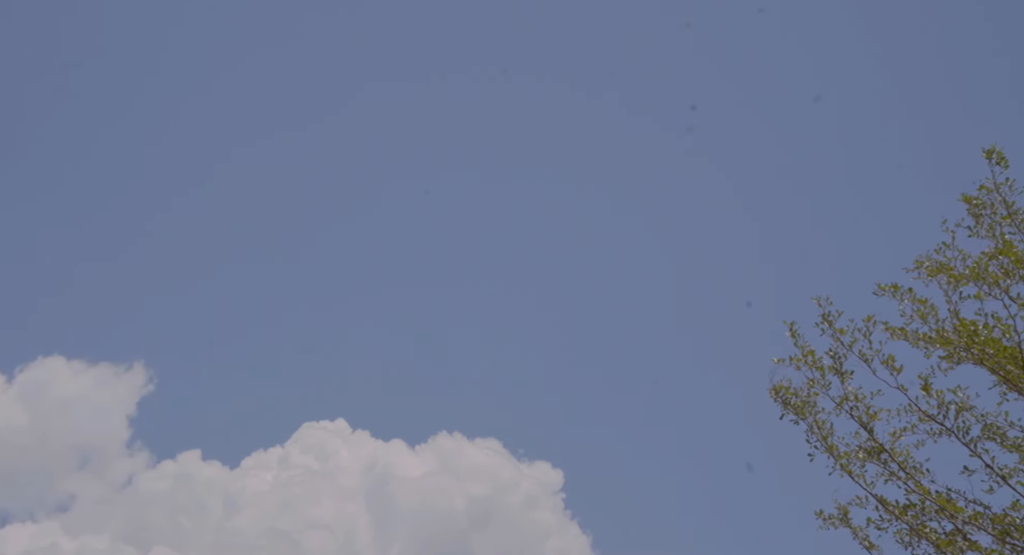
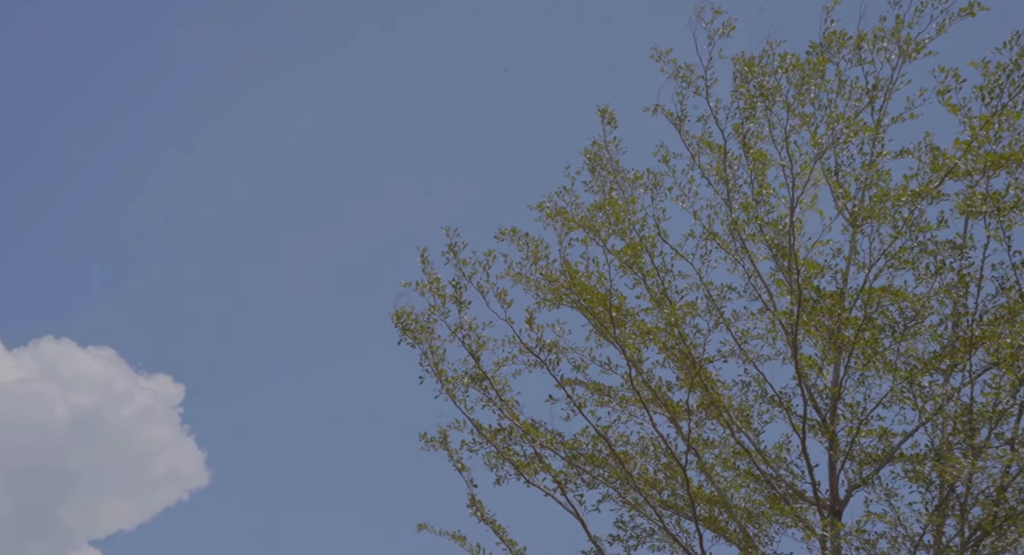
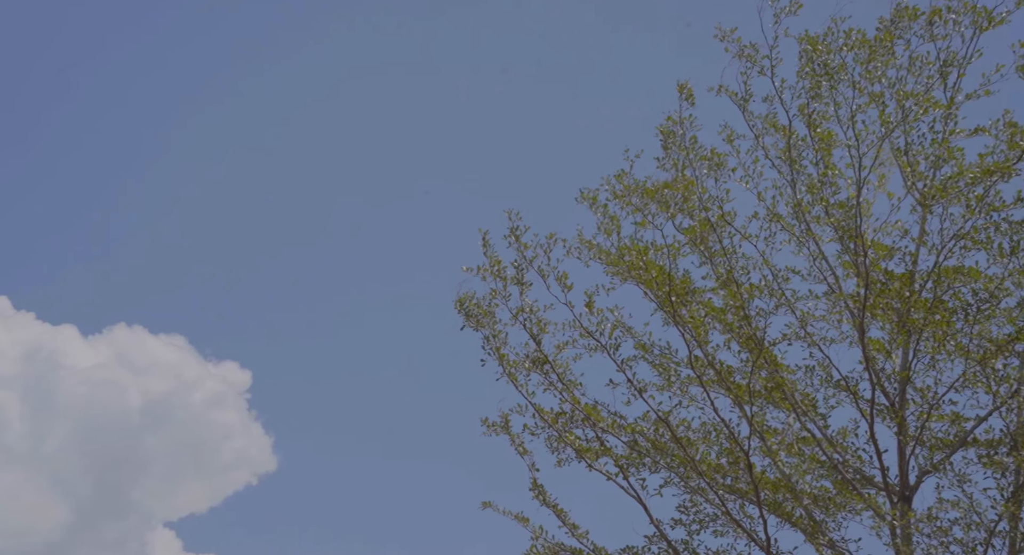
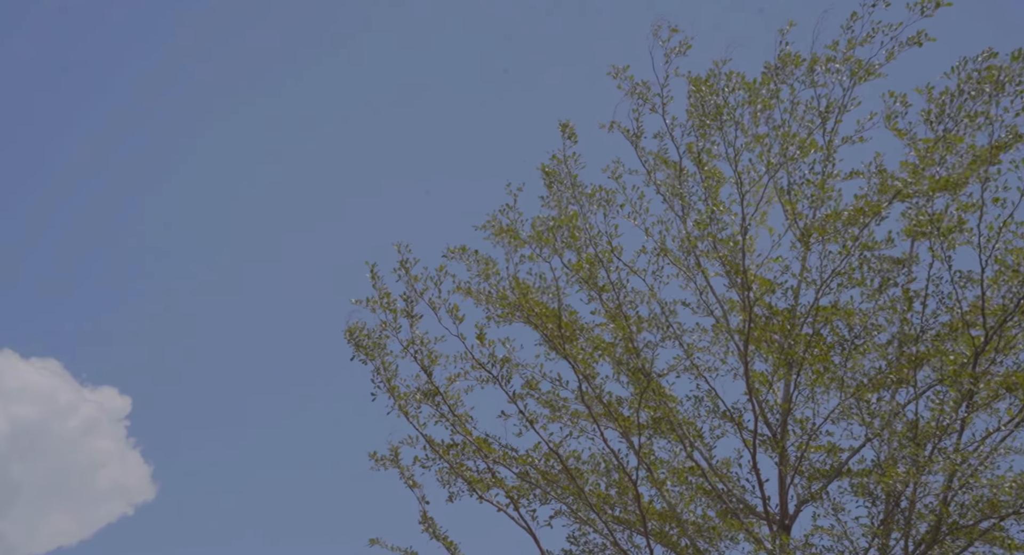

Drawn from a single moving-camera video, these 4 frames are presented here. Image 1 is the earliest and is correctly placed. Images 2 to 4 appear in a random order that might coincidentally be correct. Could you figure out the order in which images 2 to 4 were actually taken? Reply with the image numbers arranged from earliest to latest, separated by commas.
4, 2, 3
